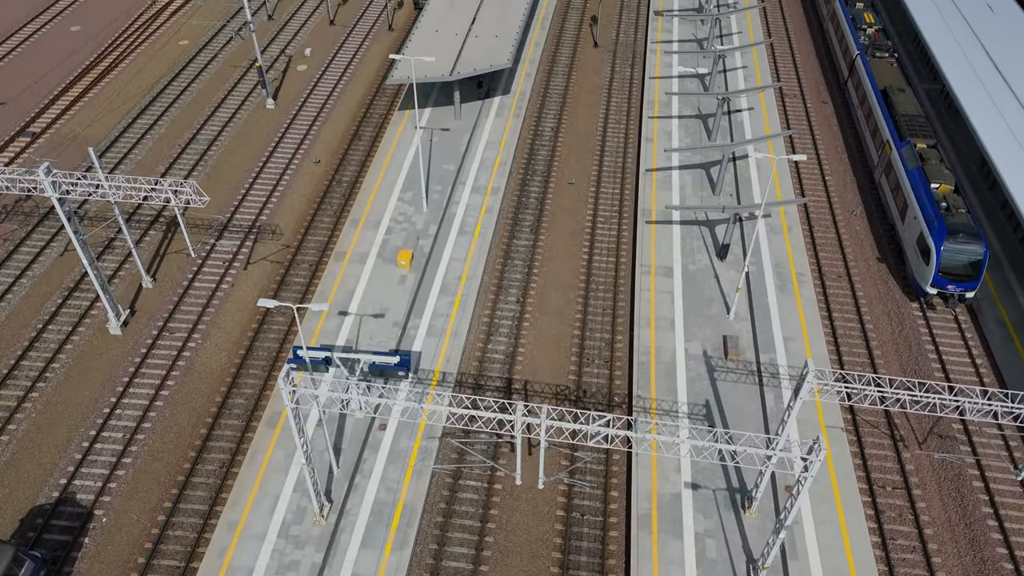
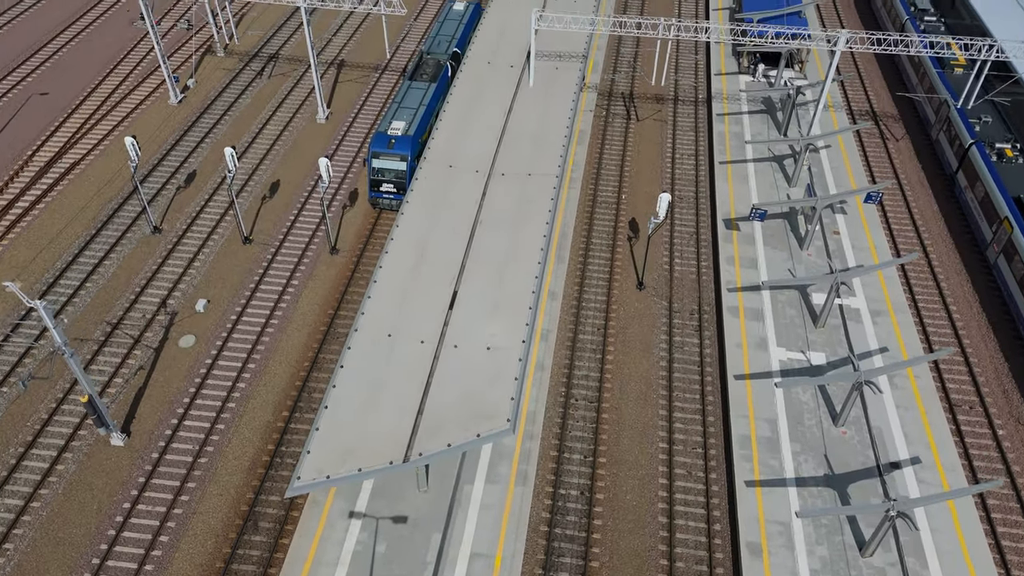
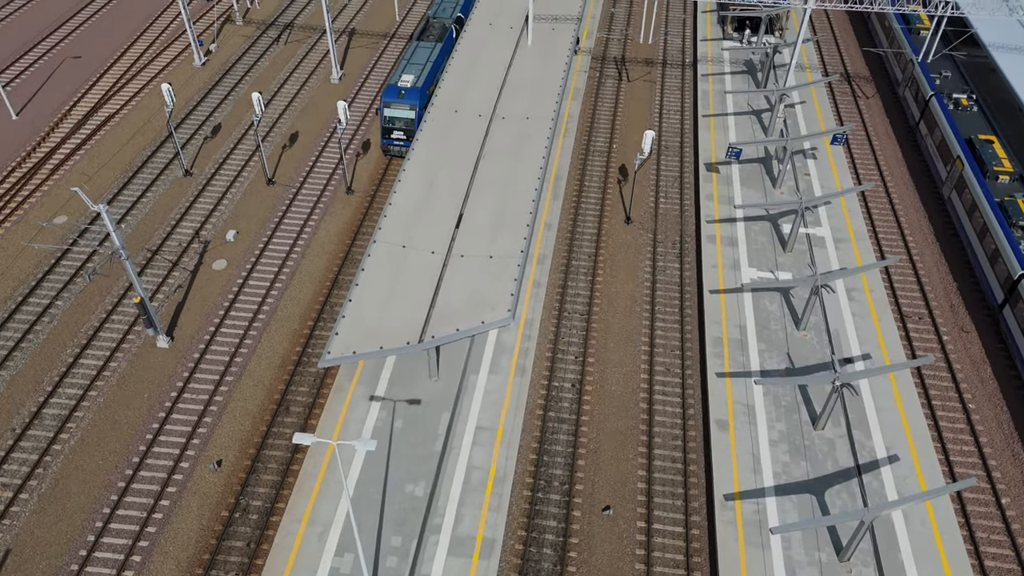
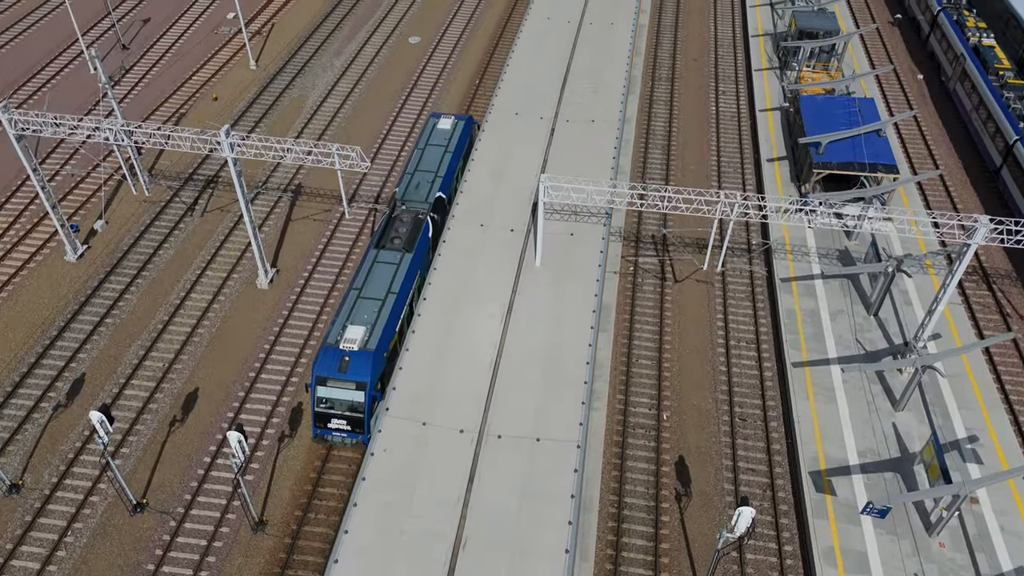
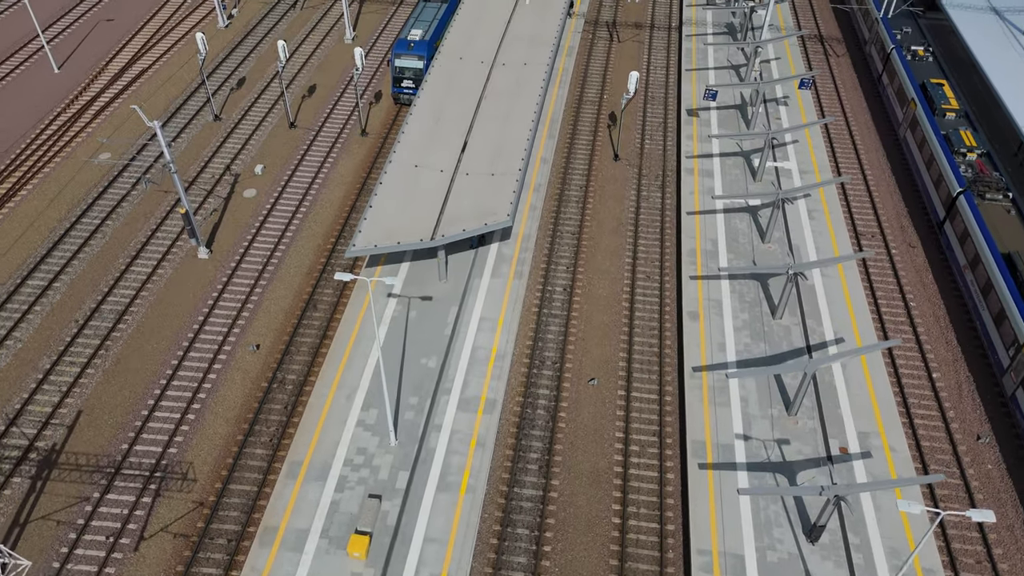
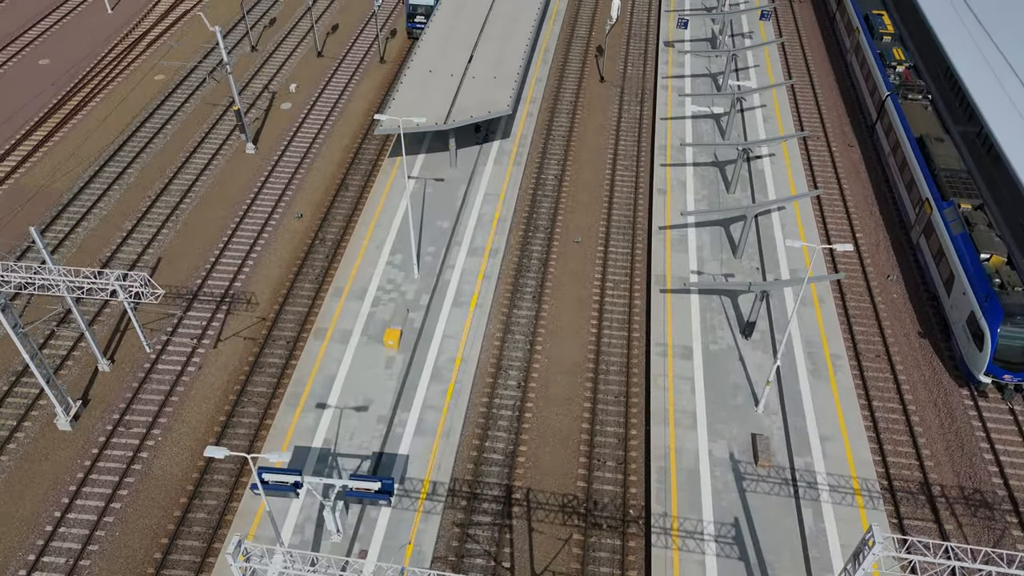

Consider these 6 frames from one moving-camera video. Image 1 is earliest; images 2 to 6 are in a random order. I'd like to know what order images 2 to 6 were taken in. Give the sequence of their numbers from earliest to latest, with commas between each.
6, 5, 3, 2, 4
